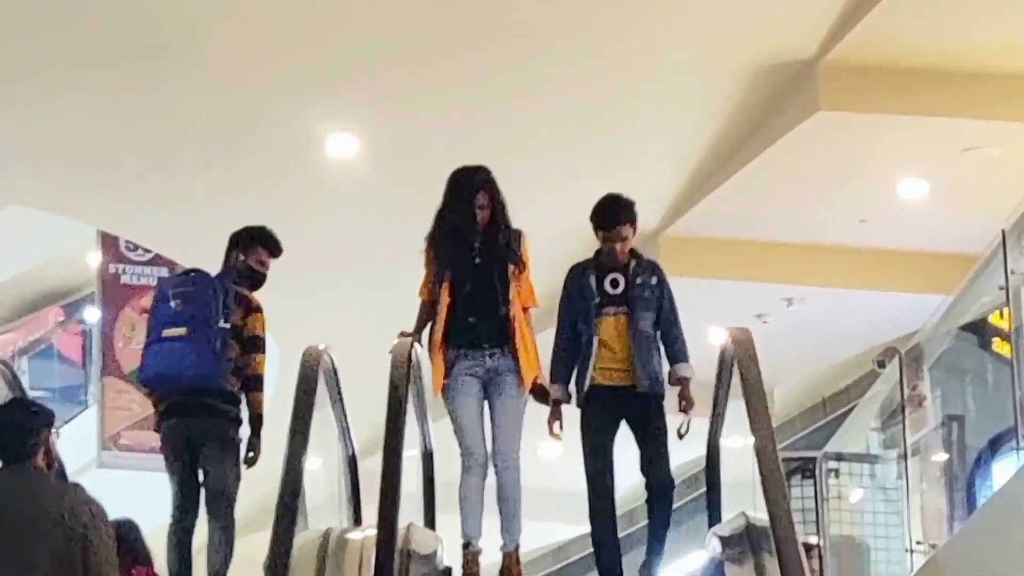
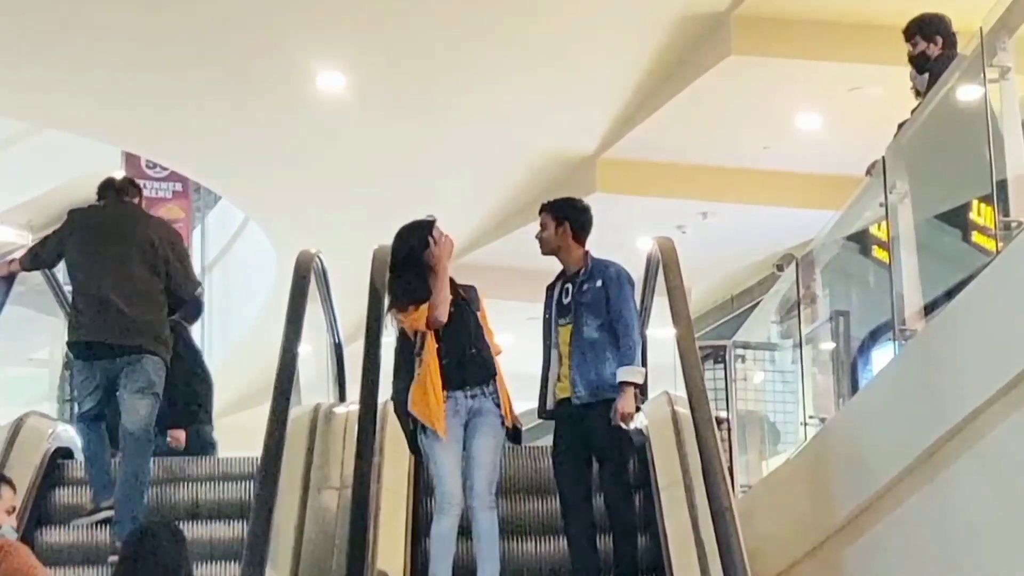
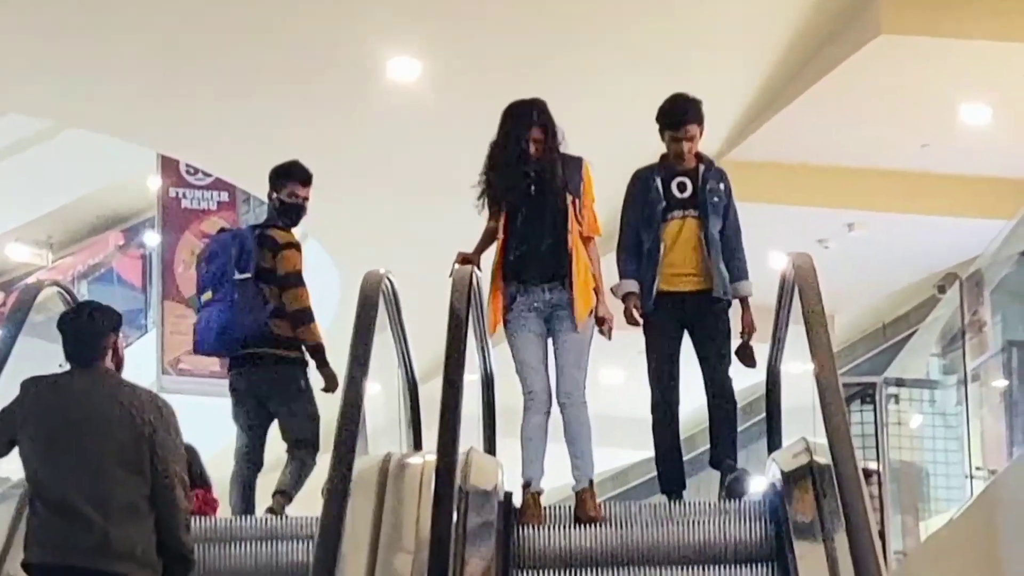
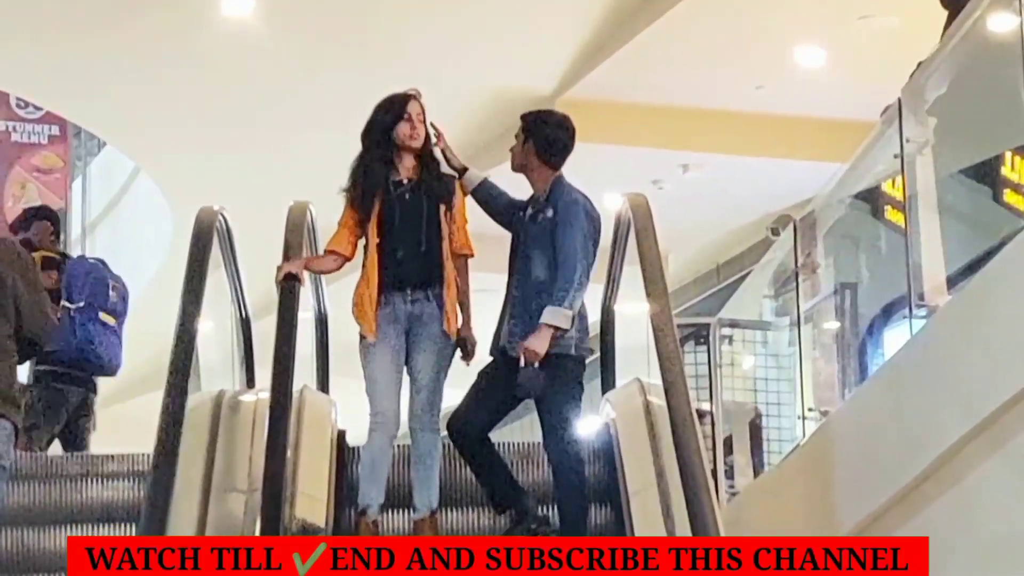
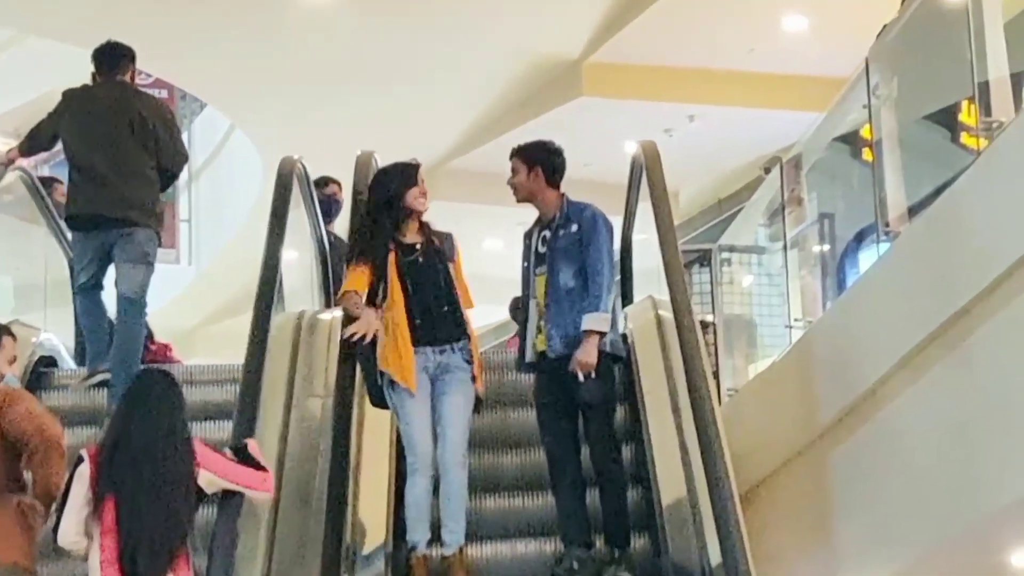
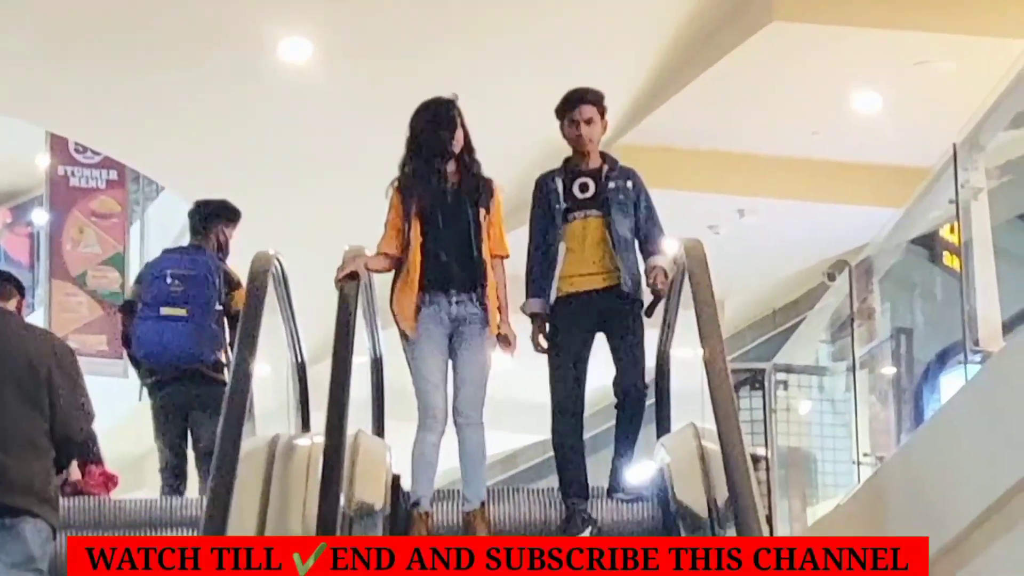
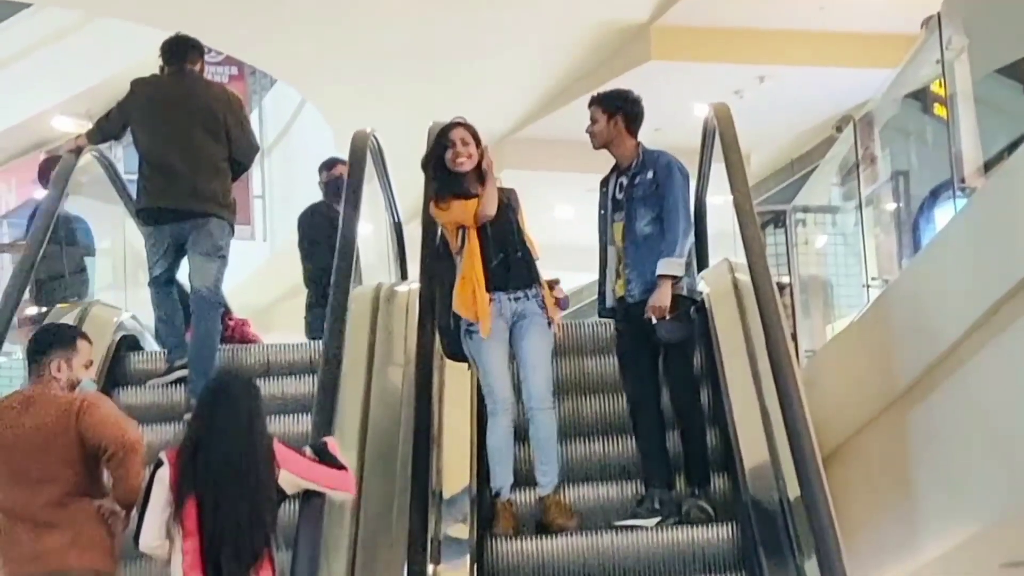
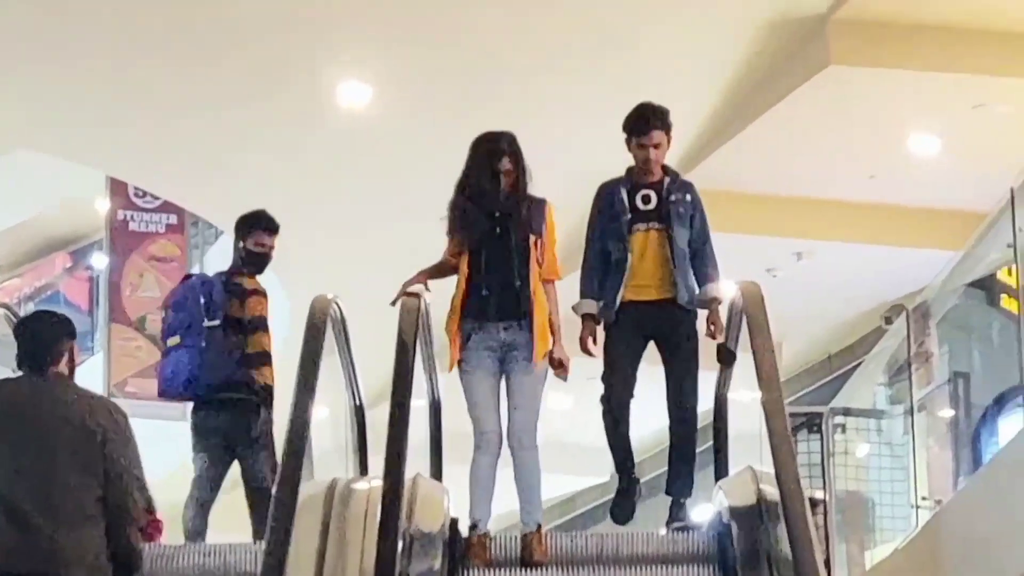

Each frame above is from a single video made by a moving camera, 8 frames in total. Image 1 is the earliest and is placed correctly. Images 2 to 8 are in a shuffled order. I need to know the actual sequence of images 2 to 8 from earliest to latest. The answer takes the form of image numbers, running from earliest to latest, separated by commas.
3, 8, 6, 4, 2, 7, 5
